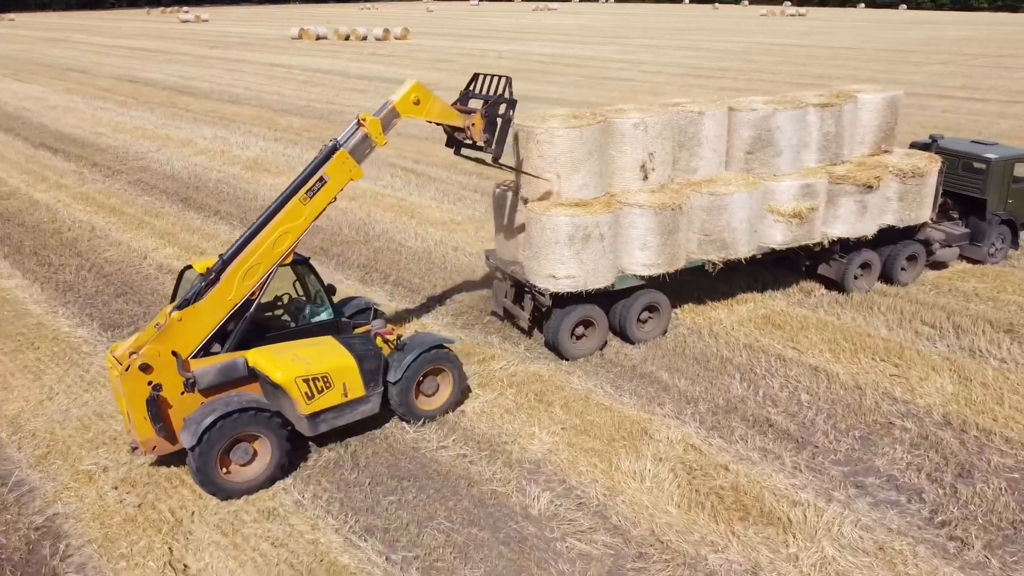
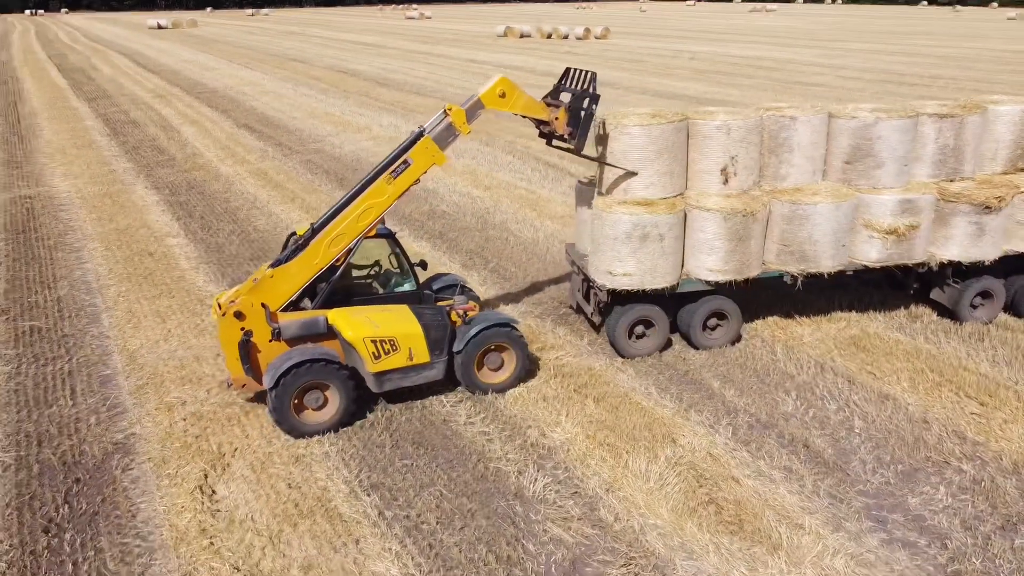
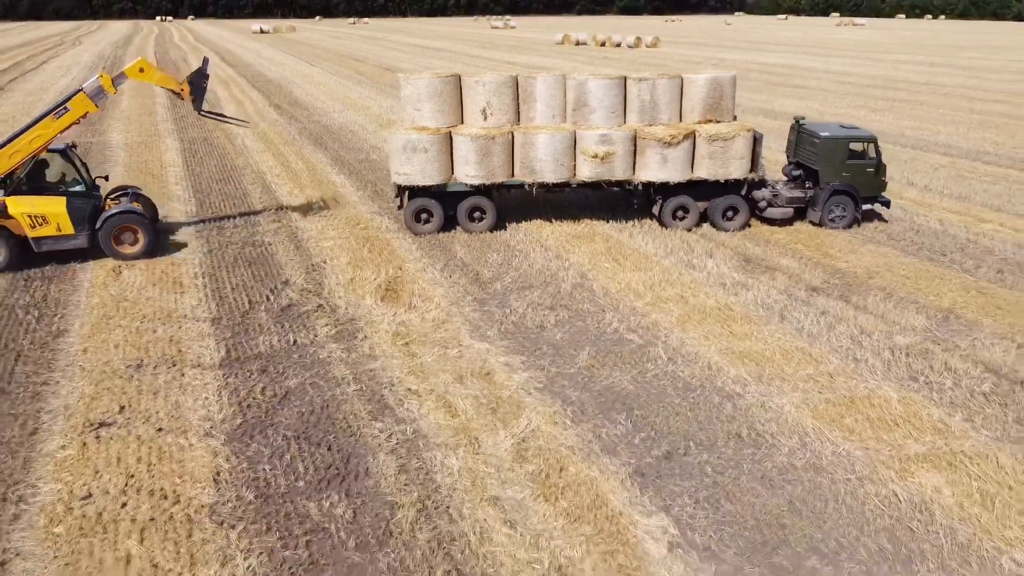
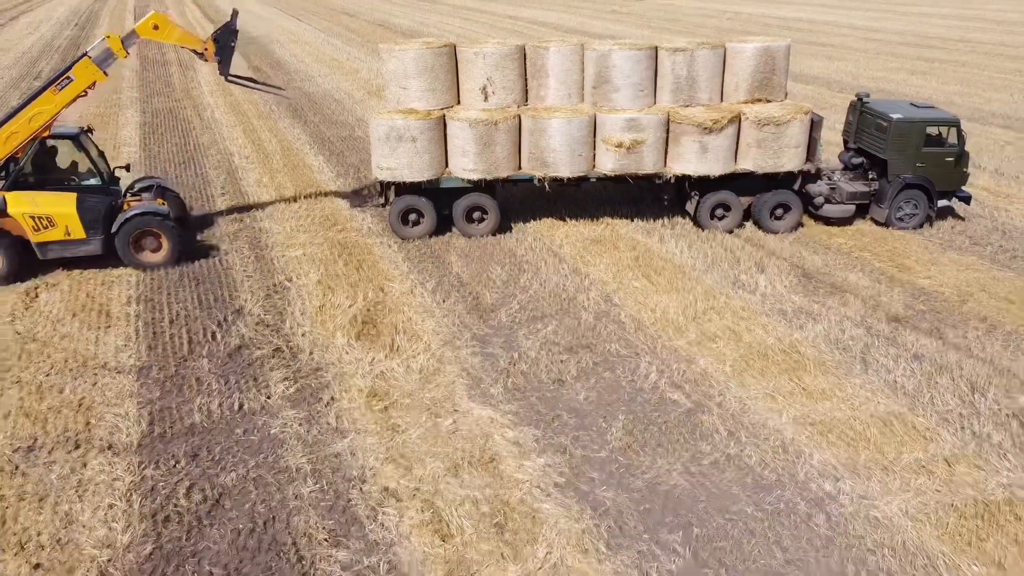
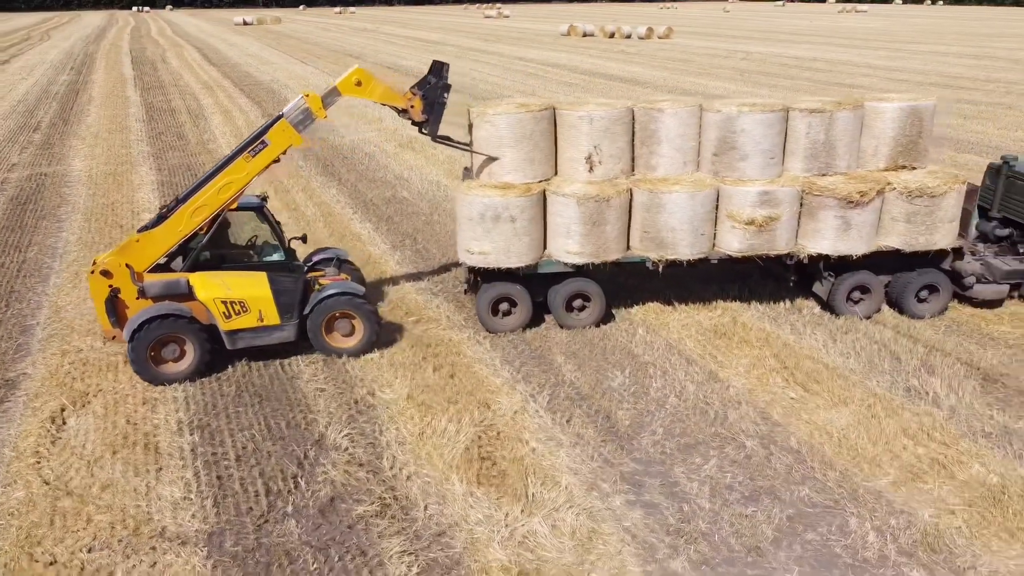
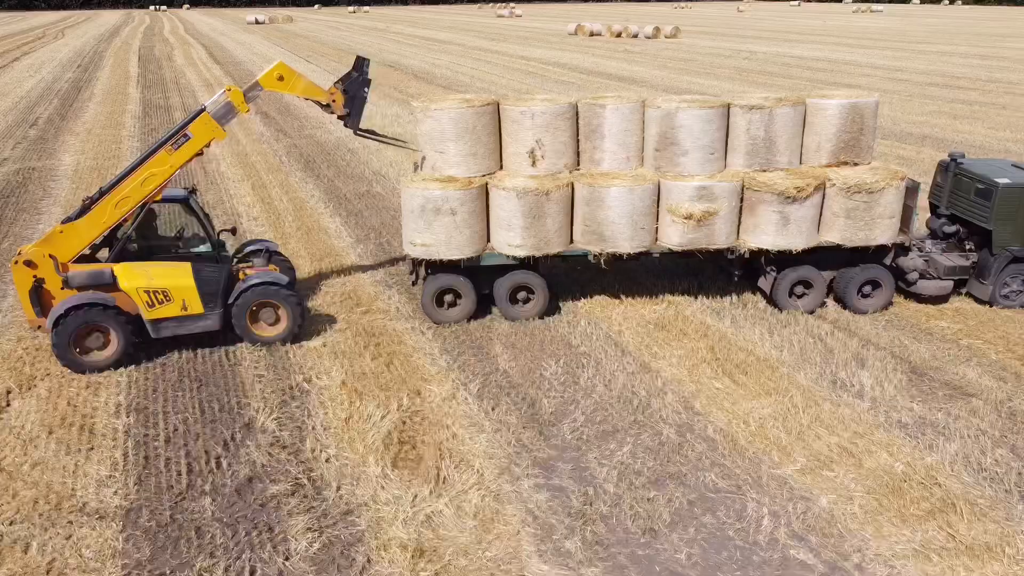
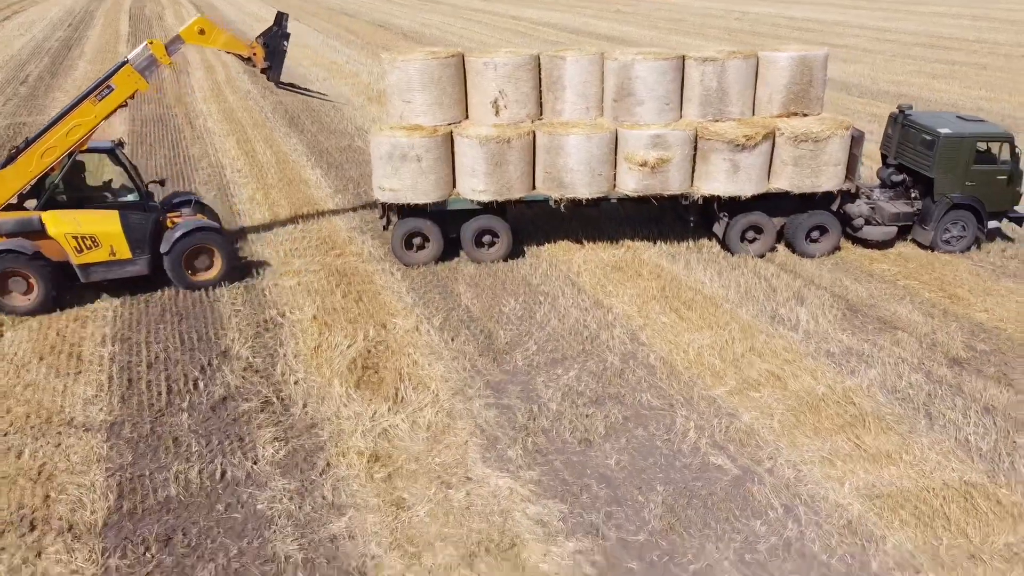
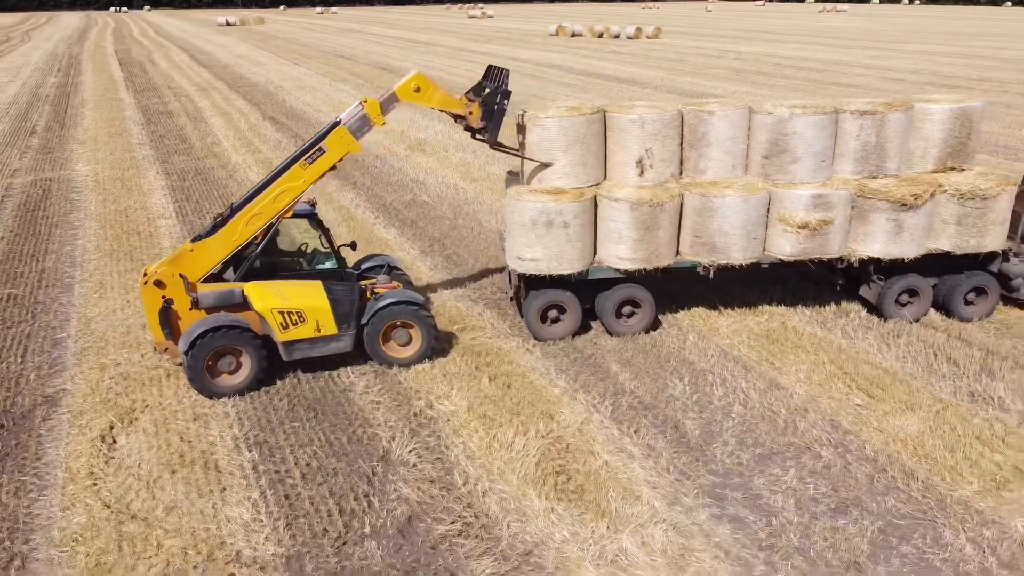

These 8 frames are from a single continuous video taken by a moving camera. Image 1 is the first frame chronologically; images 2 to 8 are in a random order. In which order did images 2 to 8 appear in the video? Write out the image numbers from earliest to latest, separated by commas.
2, 8, 5, 6, 7, 4, 3
